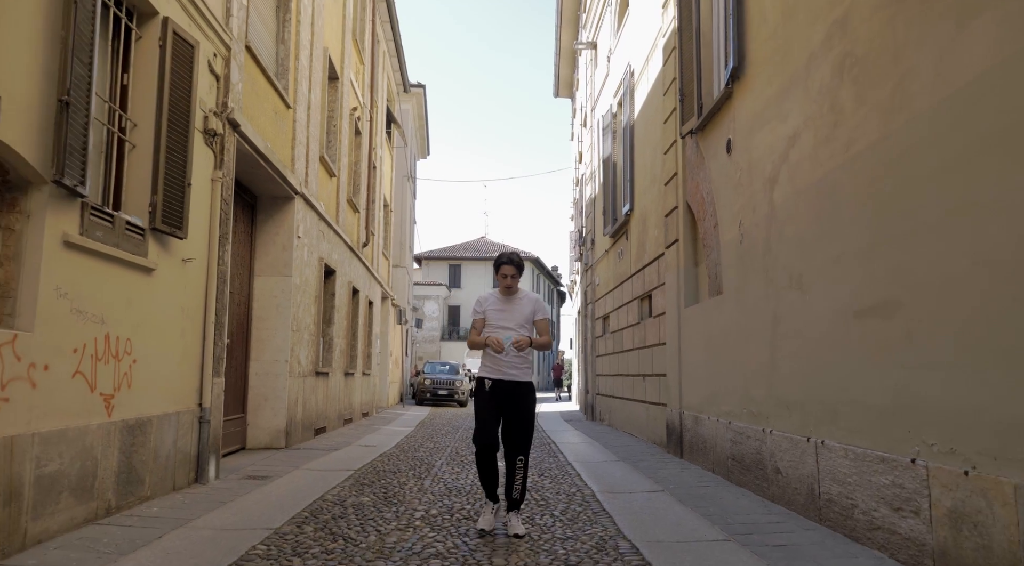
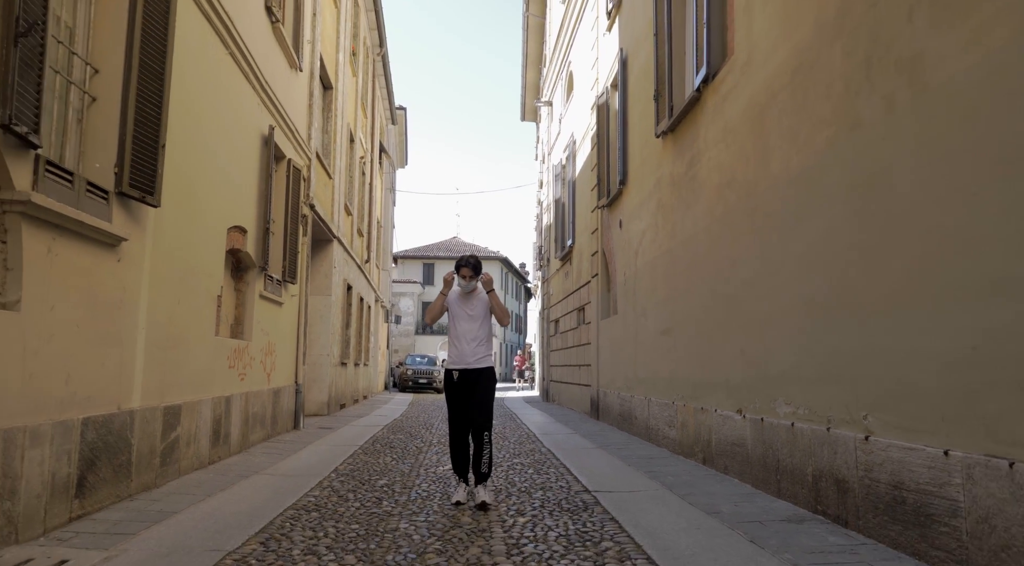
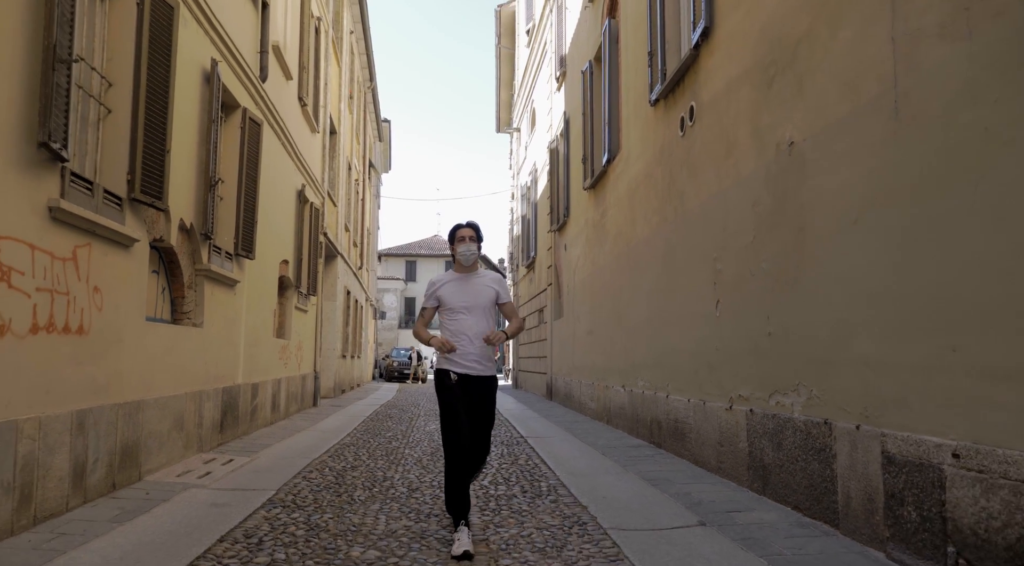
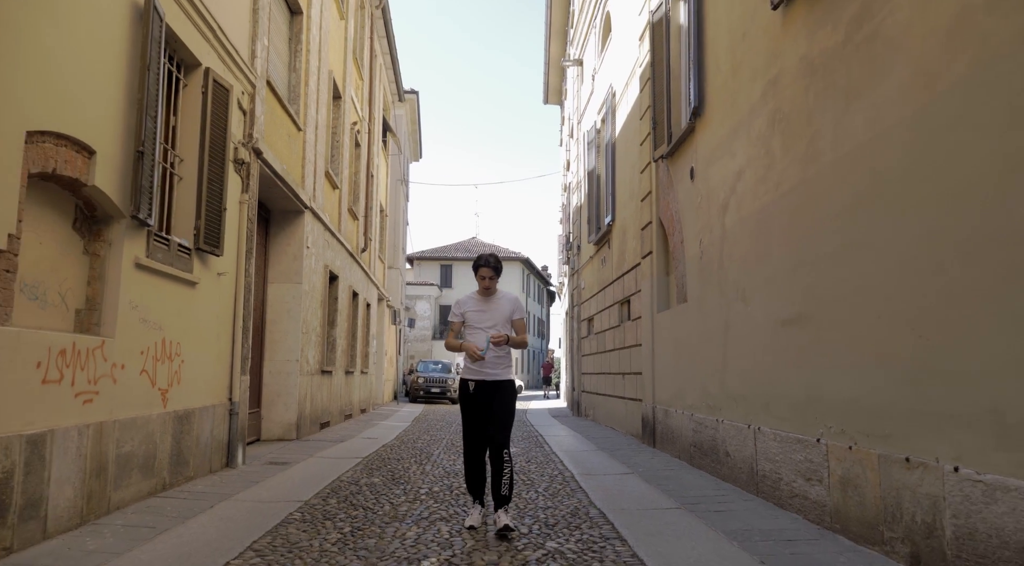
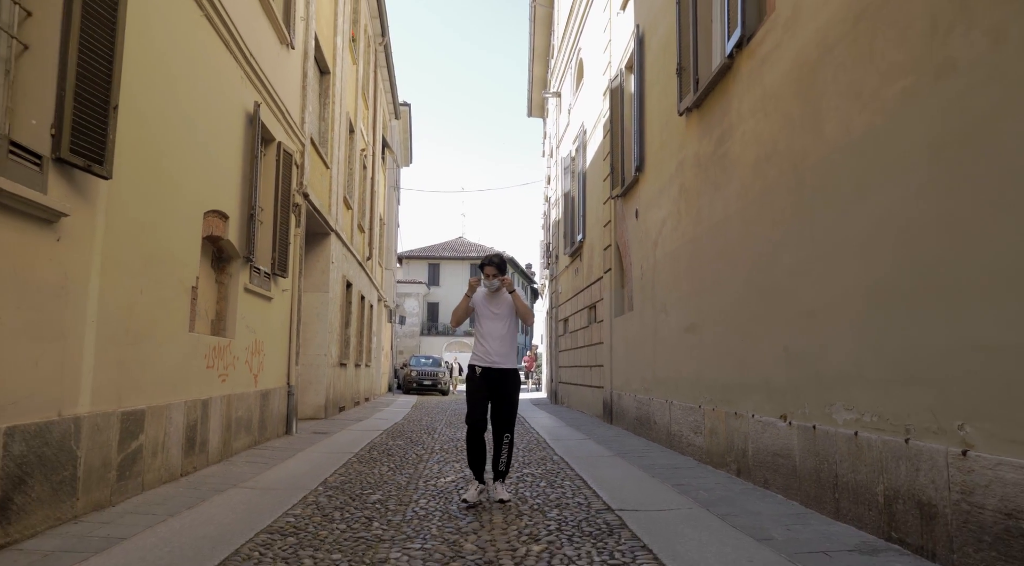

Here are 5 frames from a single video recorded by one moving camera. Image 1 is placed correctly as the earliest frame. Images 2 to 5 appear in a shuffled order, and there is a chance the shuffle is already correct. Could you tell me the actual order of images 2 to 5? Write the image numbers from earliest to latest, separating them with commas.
4, 5, 2, 3
